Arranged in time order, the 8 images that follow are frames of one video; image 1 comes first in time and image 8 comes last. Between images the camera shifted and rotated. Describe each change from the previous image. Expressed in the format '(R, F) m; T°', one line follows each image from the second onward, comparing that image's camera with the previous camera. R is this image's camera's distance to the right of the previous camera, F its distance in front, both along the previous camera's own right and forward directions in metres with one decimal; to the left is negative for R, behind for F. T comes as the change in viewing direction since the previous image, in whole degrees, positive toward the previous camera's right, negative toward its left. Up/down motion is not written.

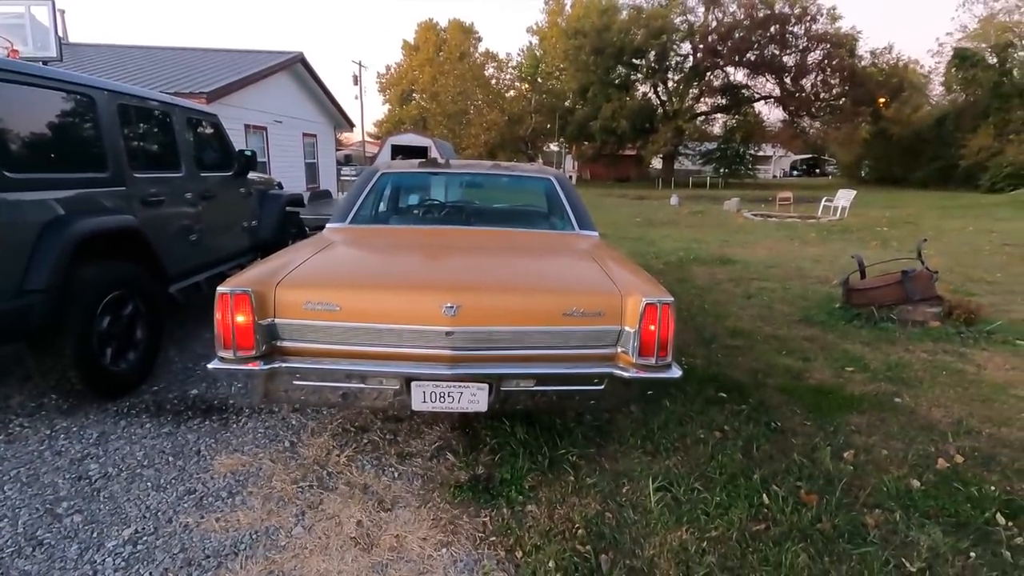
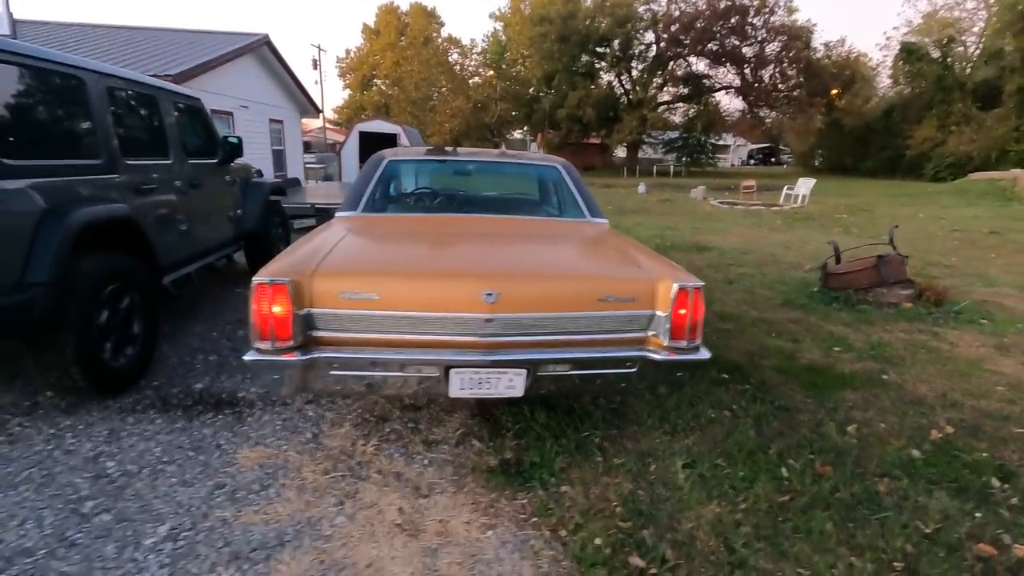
(-0.3, 0.0) m; +4°
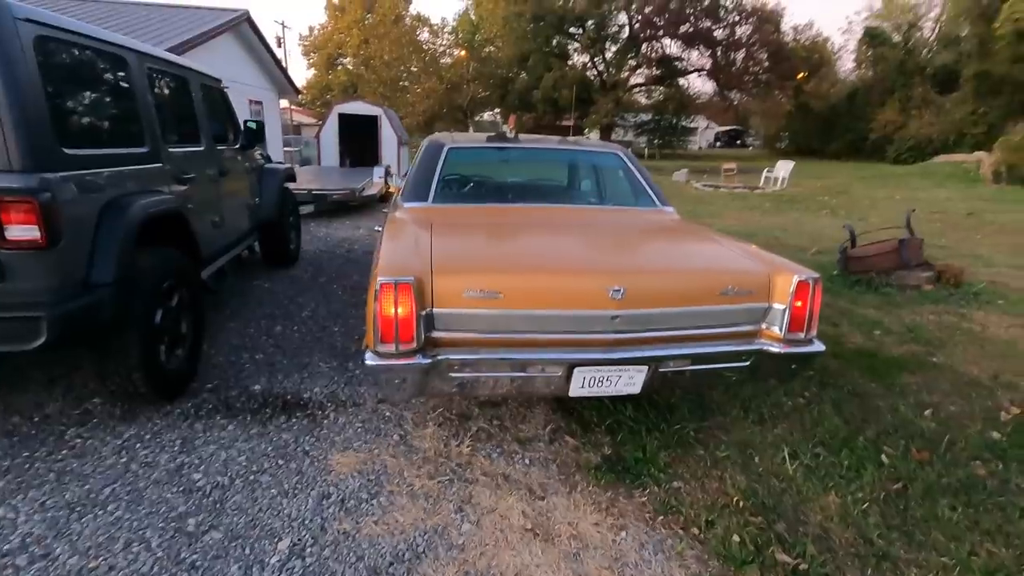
(-0.7, +0.1) m; +3°
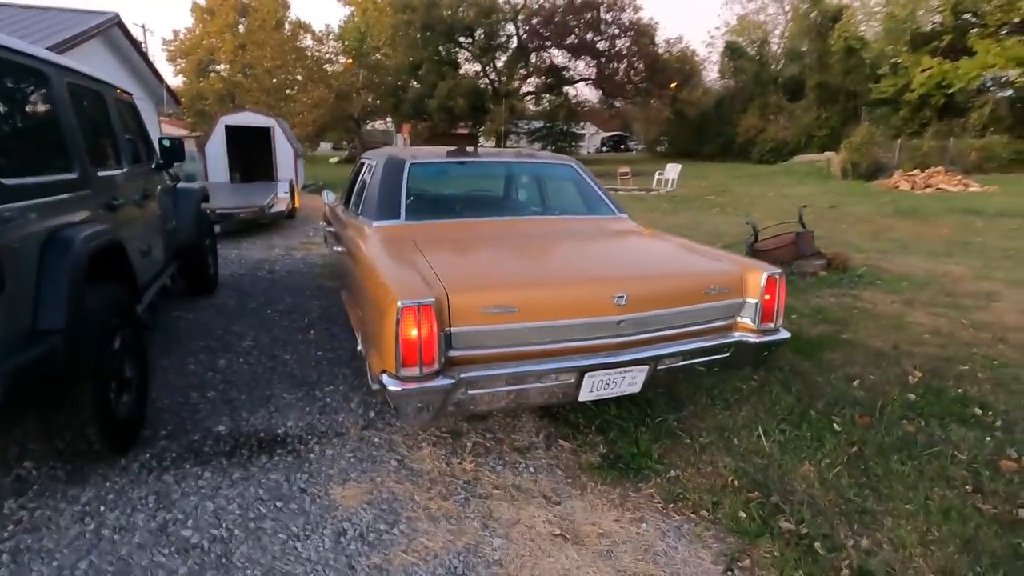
(-0.5, 0.0) m; +11°
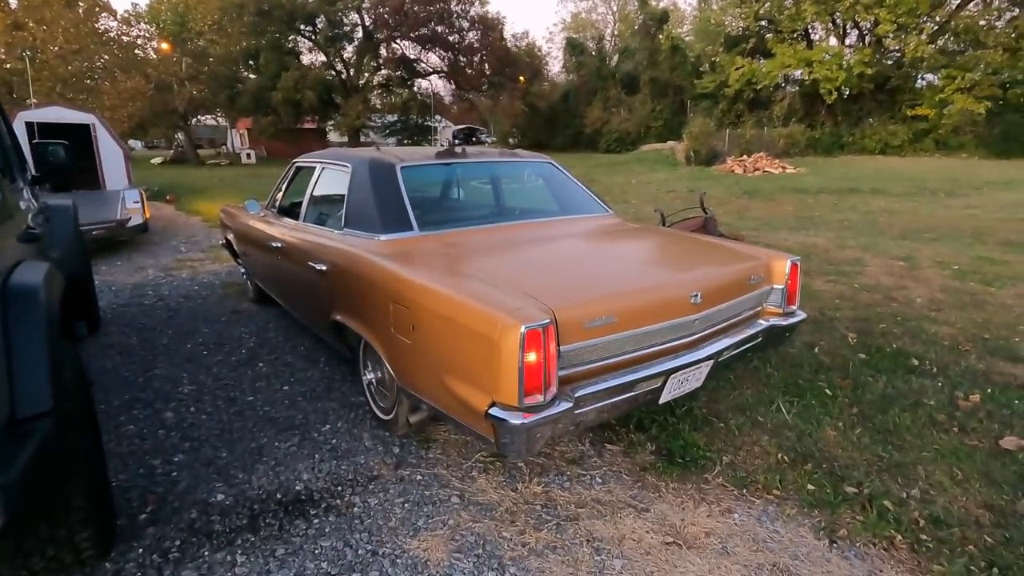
(-1.0, +0.3) m; +15°
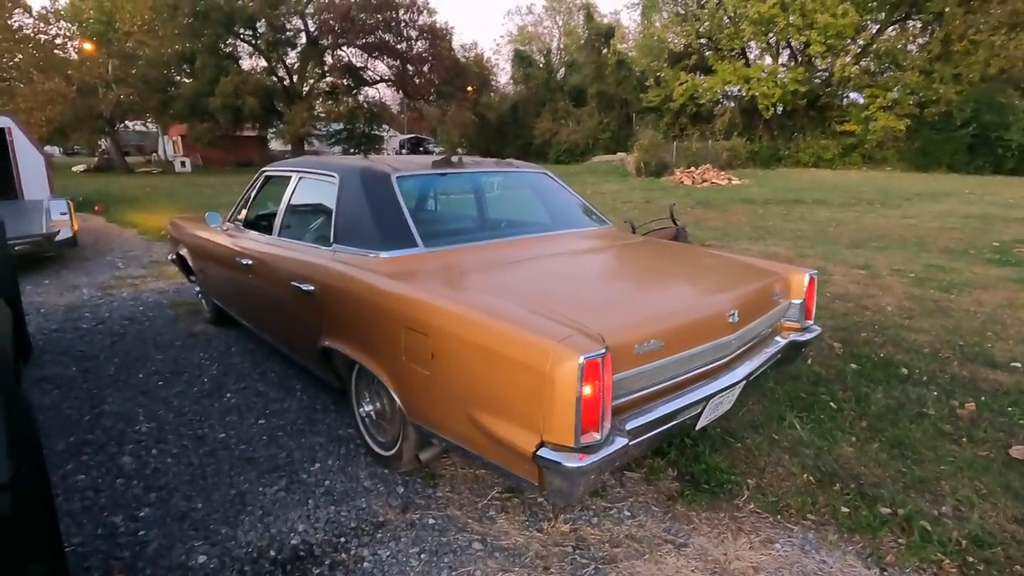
(-0.3, +0.2) m; +6°
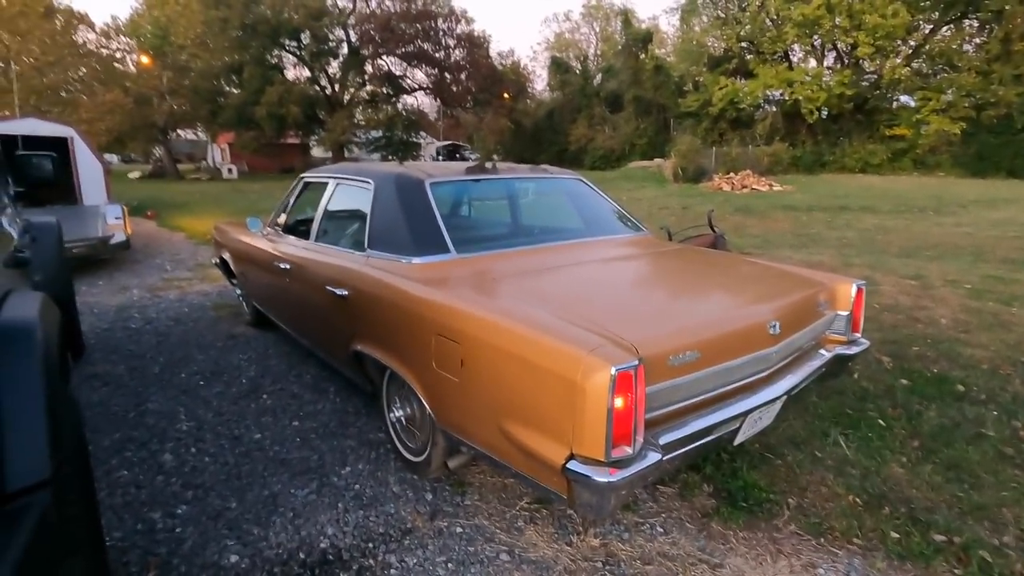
(0.0, 0.0) m; -4°
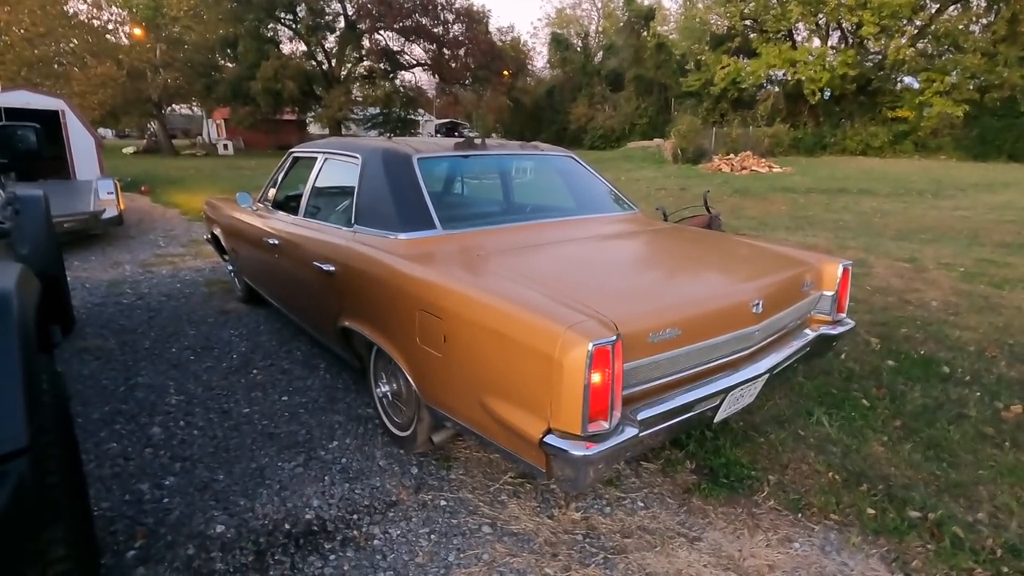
(+0.1, 0.0) m; 0°
